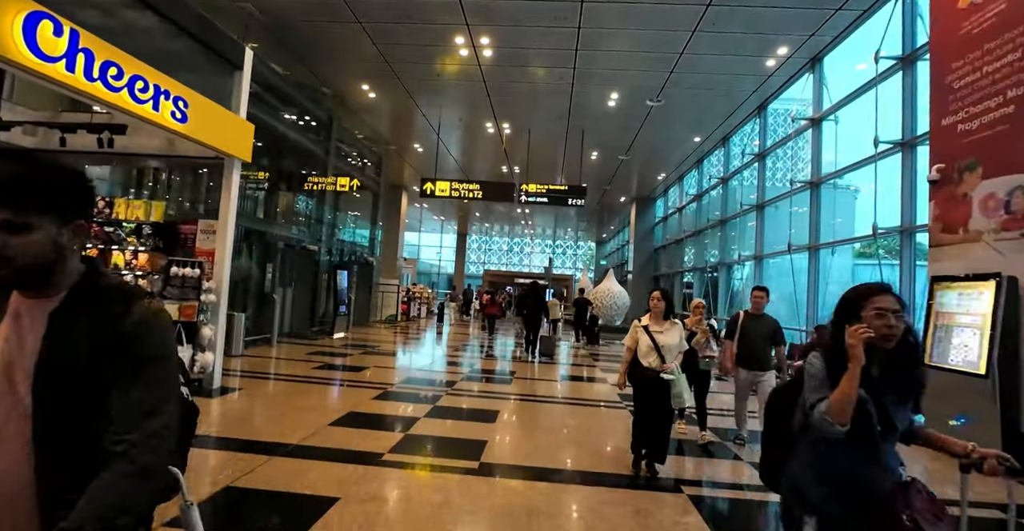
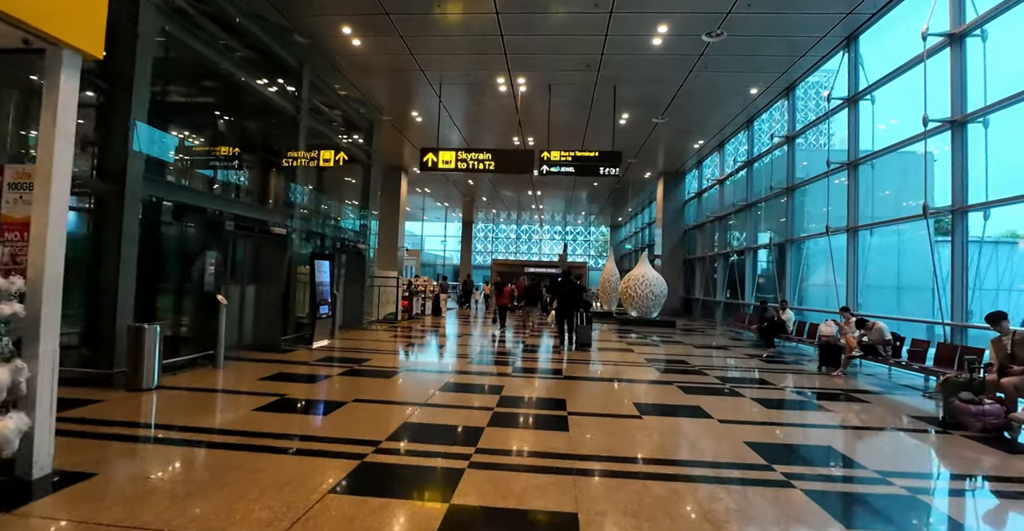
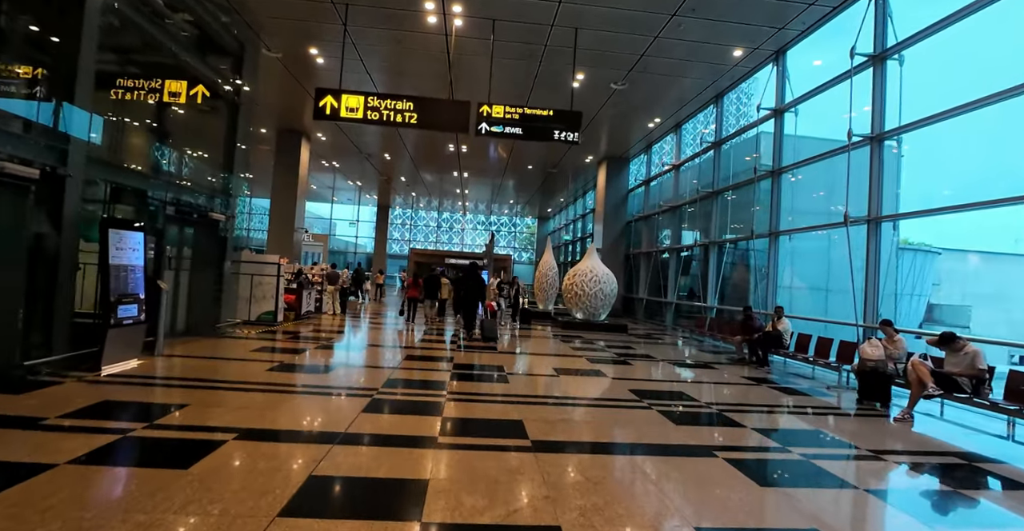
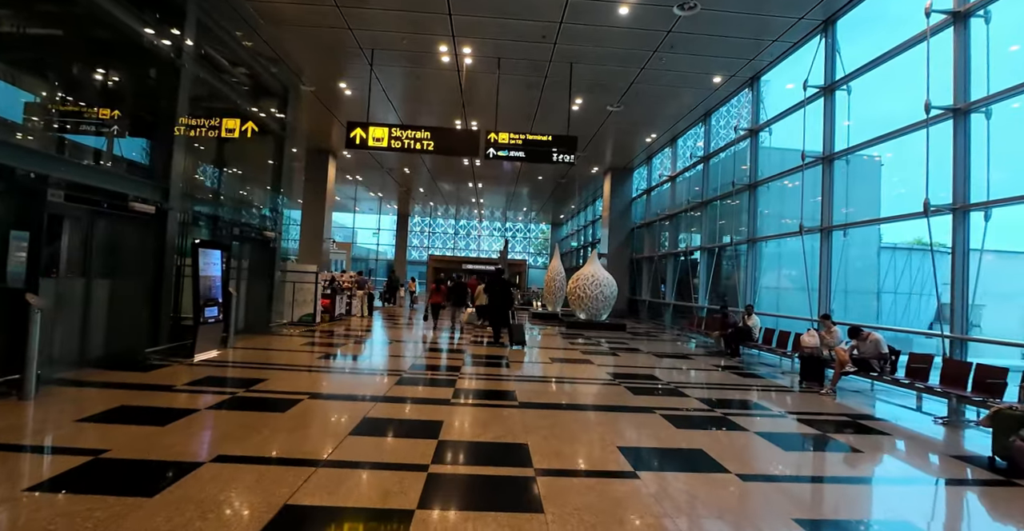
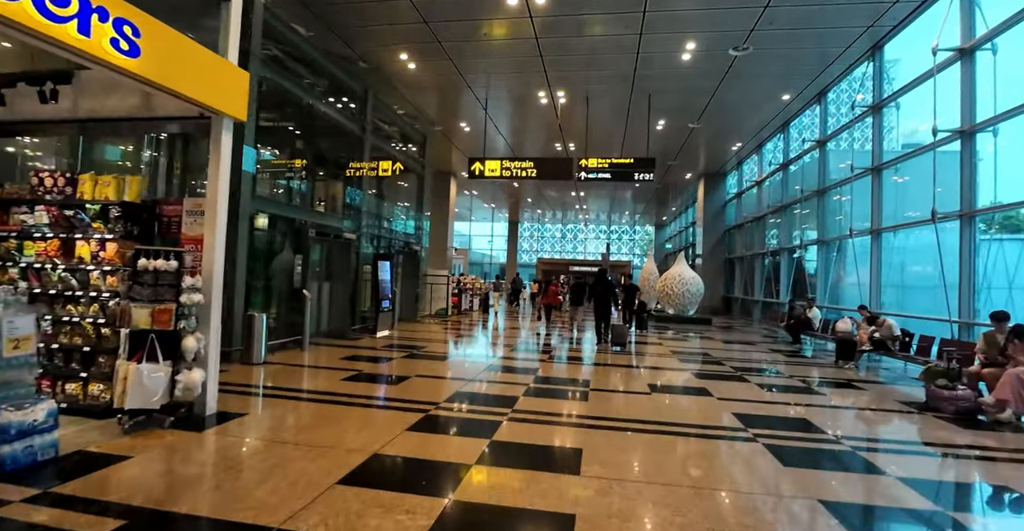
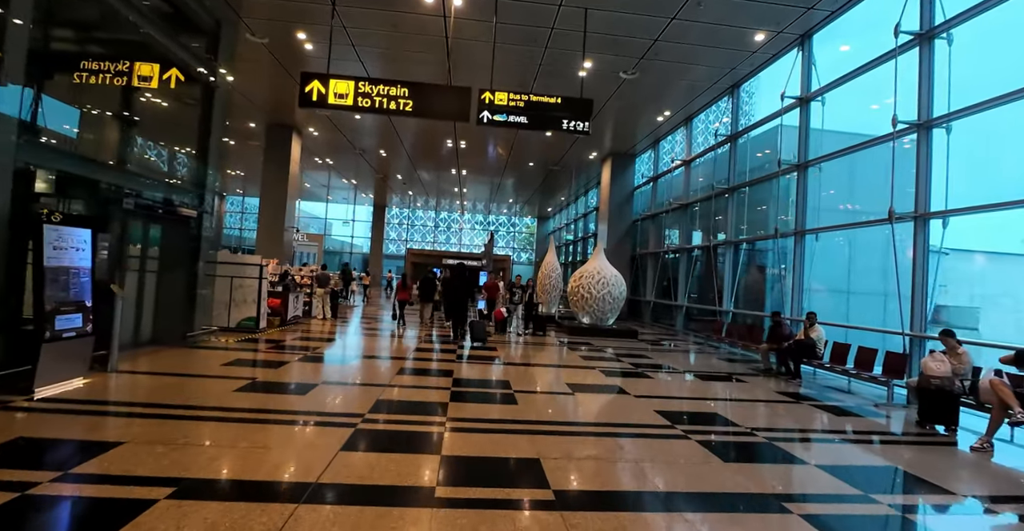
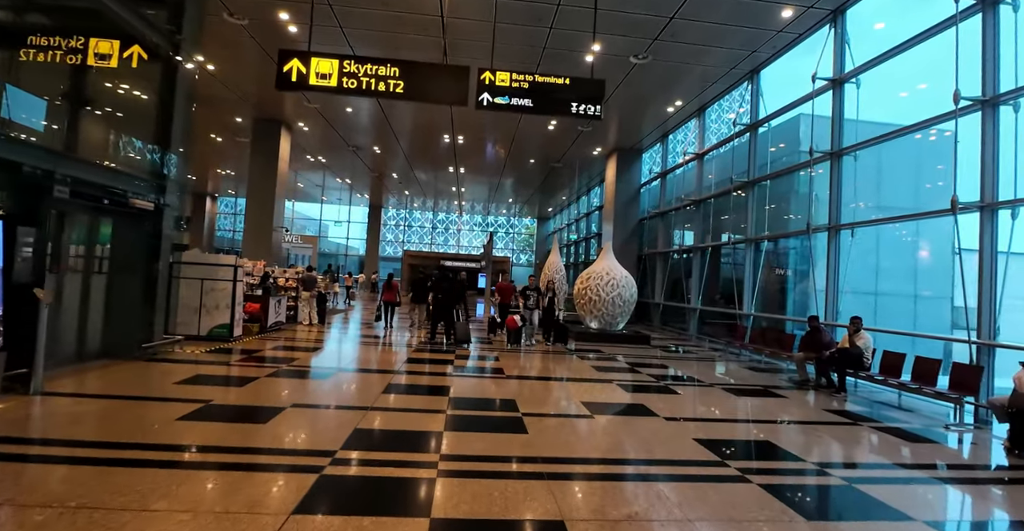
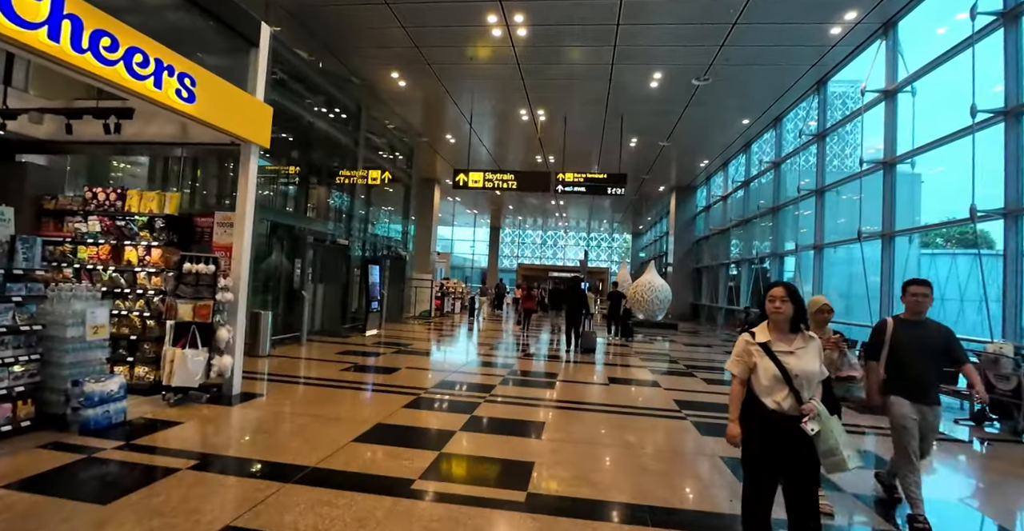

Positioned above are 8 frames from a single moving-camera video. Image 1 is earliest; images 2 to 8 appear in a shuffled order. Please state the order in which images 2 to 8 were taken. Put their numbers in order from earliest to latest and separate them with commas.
8, 5, 2, 4, 3, 6, 7
